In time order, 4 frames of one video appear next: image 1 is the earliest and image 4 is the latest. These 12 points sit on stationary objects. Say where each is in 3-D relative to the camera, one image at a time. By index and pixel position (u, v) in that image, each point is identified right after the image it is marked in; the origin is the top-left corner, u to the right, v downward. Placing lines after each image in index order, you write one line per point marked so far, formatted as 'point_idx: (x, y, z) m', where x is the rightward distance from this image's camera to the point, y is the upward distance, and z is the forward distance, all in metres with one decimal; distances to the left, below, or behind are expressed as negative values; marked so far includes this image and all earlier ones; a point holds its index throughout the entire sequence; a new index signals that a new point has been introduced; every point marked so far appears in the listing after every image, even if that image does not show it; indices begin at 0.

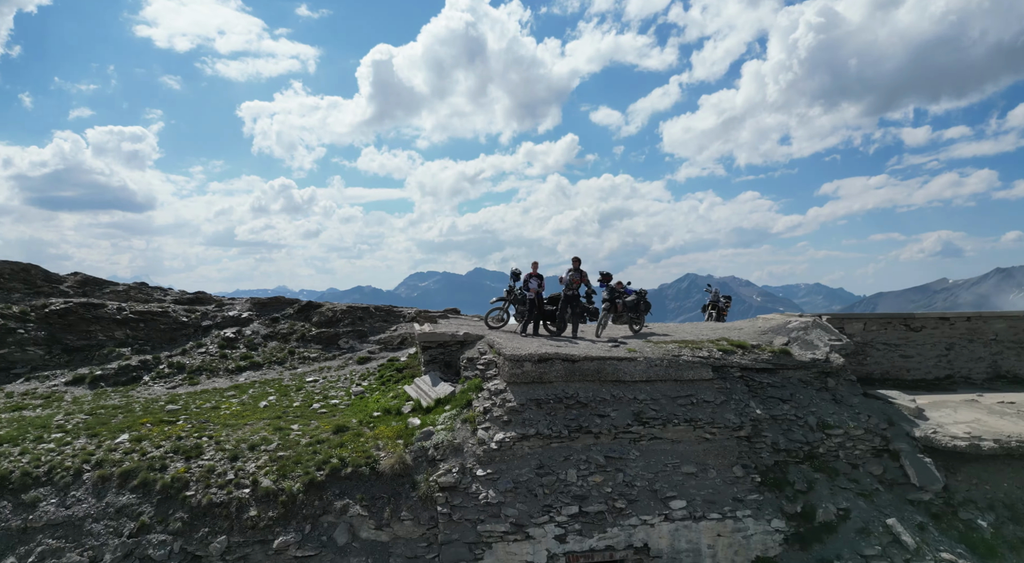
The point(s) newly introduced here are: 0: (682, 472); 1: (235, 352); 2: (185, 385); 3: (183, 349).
0: (+1.5, -1.6, +5.2) m
1: (-3.5, -0.9, +7.6) m
2: (-3.7, -1.2, +6.8) m
3: (-4.1, -0.9, +7.6) m
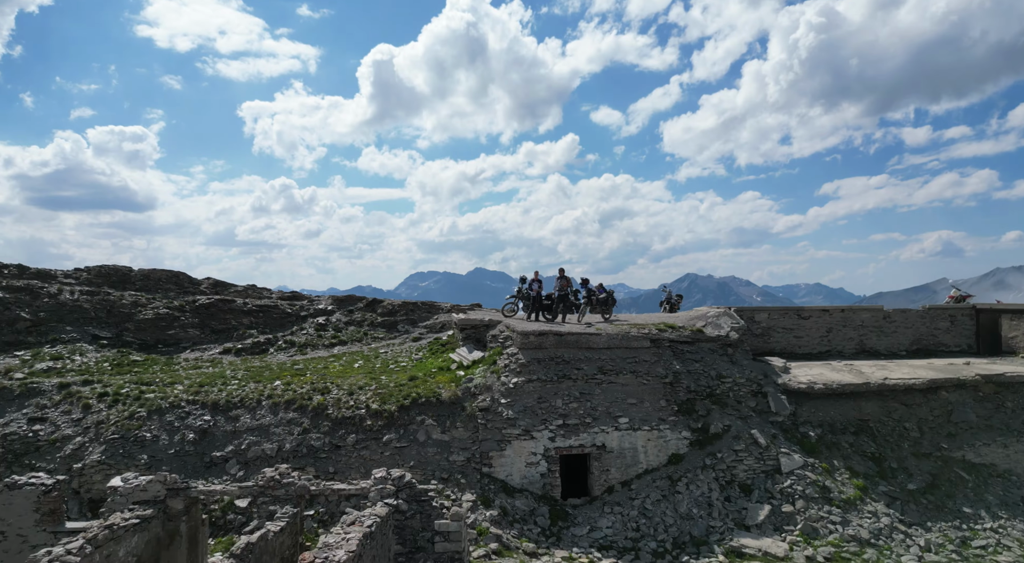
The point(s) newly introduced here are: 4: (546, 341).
0: (+1.7, -1.7, +8.4) m
1: (-3.4, -1.0, +10.9) m
2: (-3.6, -1.2, +10.1) m
3: (-4.0, -0.9, +10.8) m
4: (+0.5, -0.9, +8.8) m
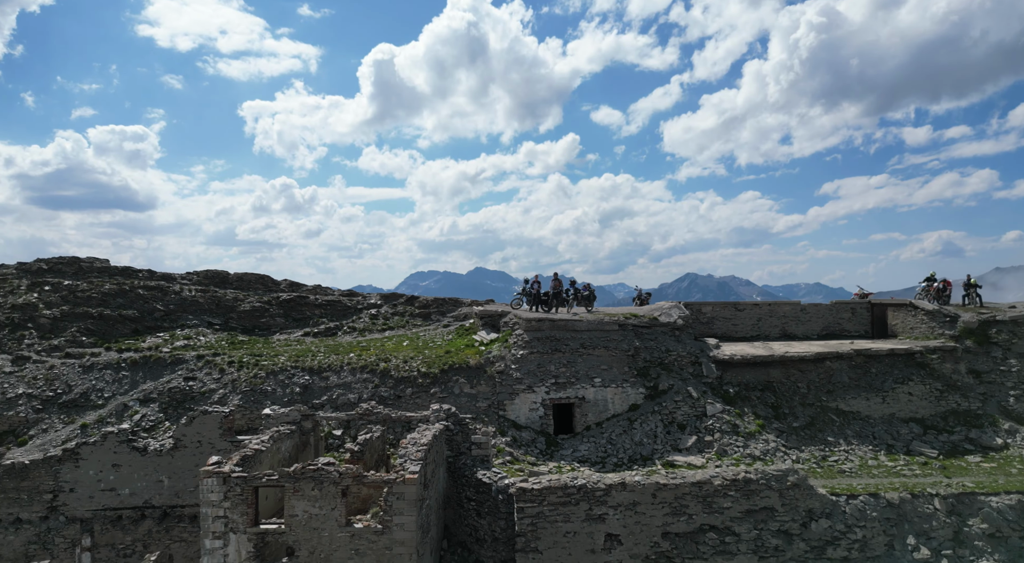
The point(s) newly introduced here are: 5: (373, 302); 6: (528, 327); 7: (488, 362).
0: (+1.8, -1.7, +11.9) m
1: (-3.2, -1.0, +14.3) m
2: (-3.4, -1.2, +13.5) m
3: (-3.8, -0.9, +14.3) m
4: (+0.7, -0.9, +12.2) m
5: (-3.5, -0.5, +15.0) m
6: (+0.3, -0.9, +12.2) m
7: (-0.5, -1.6, +11.8) m
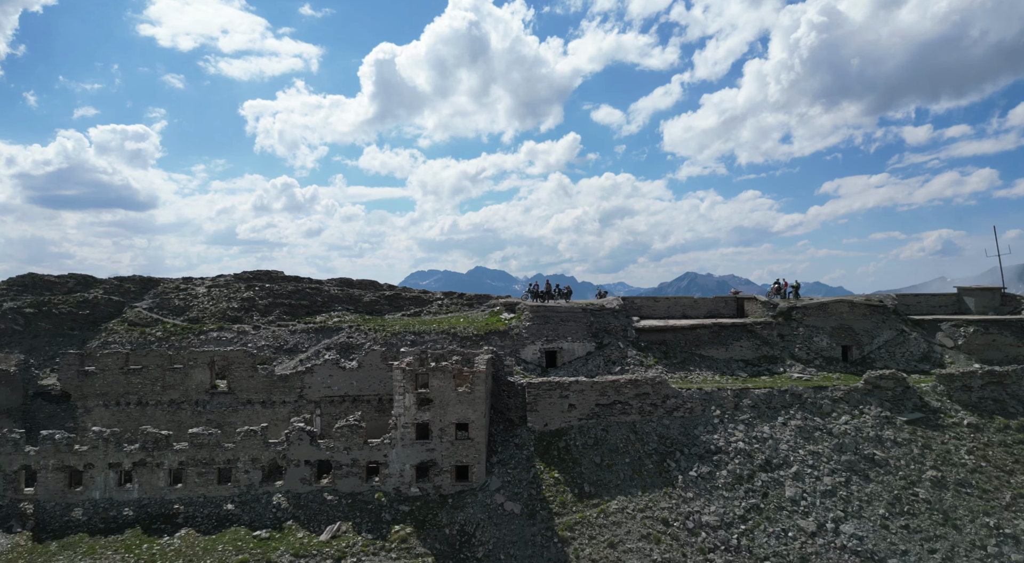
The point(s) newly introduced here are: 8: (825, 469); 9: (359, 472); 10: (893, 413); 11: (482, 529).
0: (+2.2, -1.8, +21.6) m
1: (-2.8, -1.1, +24.1) m
2: (-3.0, -1.4, +23.3) m
3: (-3.4, -1.0, +24.1) m
4: (+1.1, -1.0, +22.0) m
5: (-3.1, -0.7, +24.8) m
6: (+0.7, -1.1, +22.0) m
7: (-0.1, -1.8, +21.5) m
8: (+8.7, -5.1, +16.6) m
9: (-4.3, -5.4, +17.1) m
10: (+11.8, -3.9, +18.4) m
11: (-0.7, -6.4, +15.6) m
